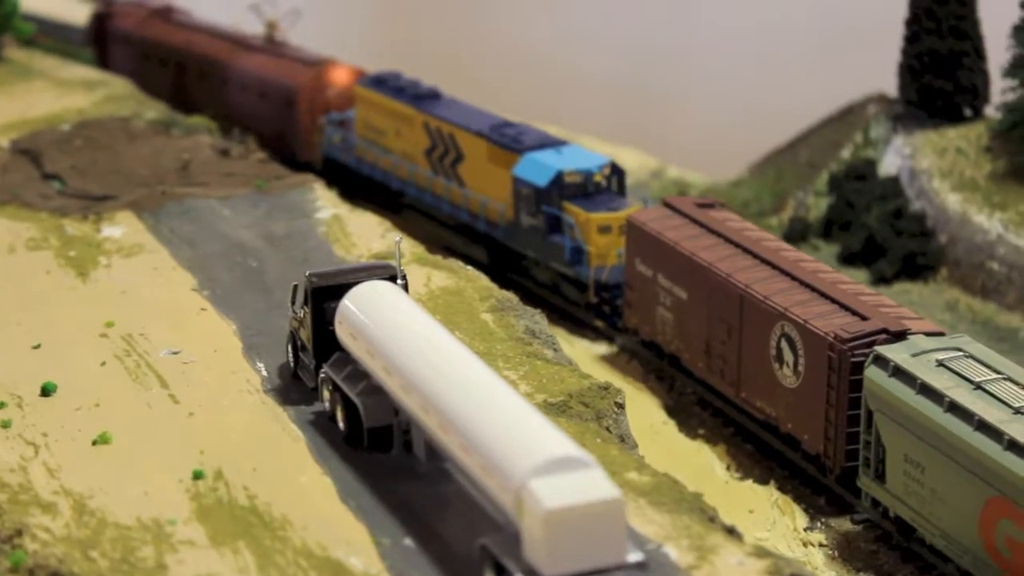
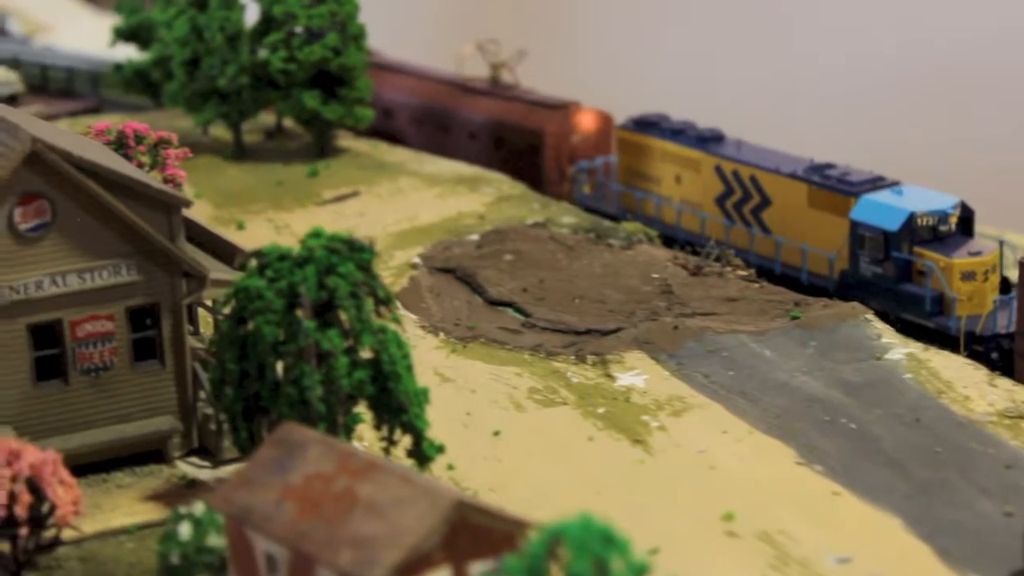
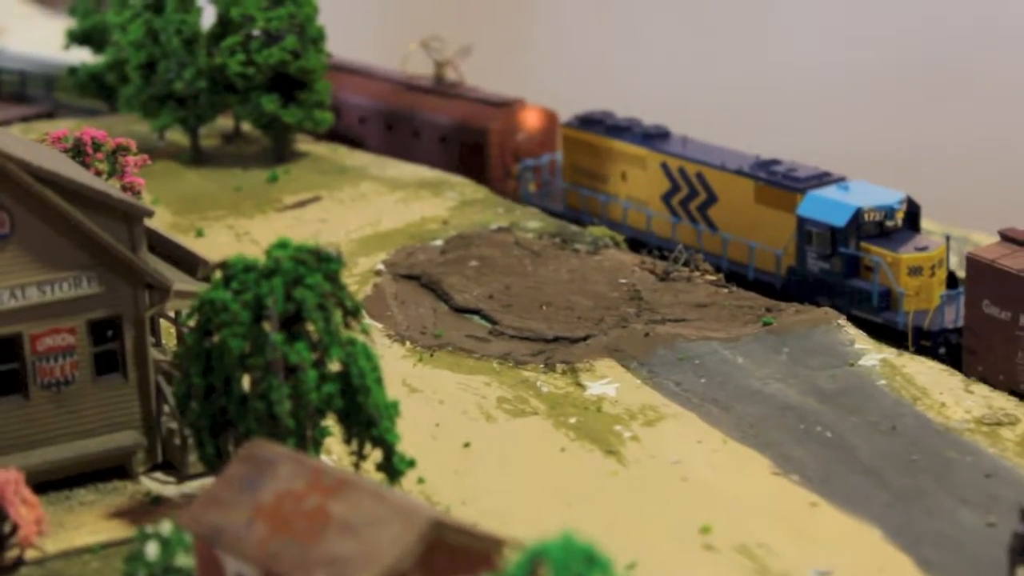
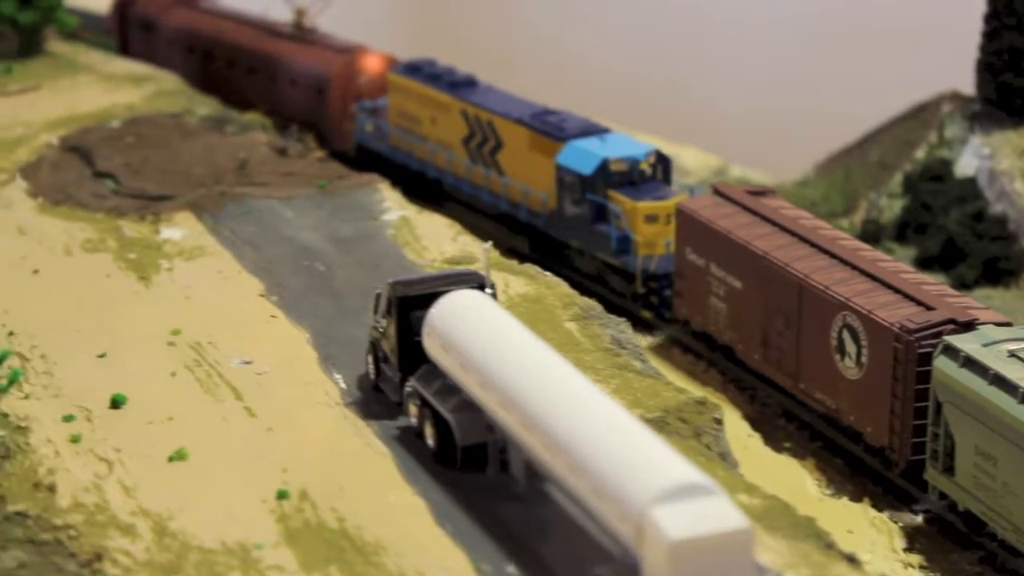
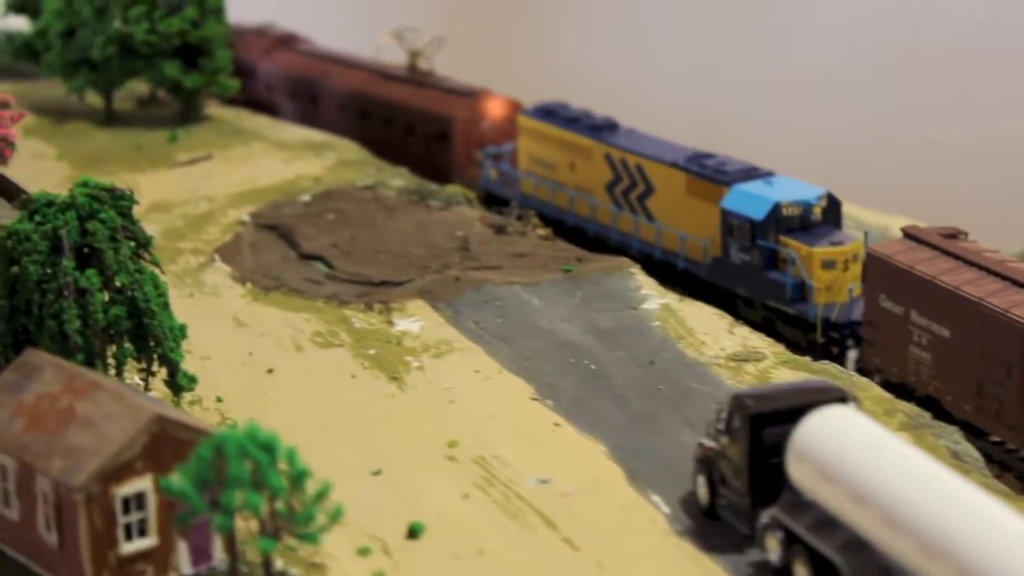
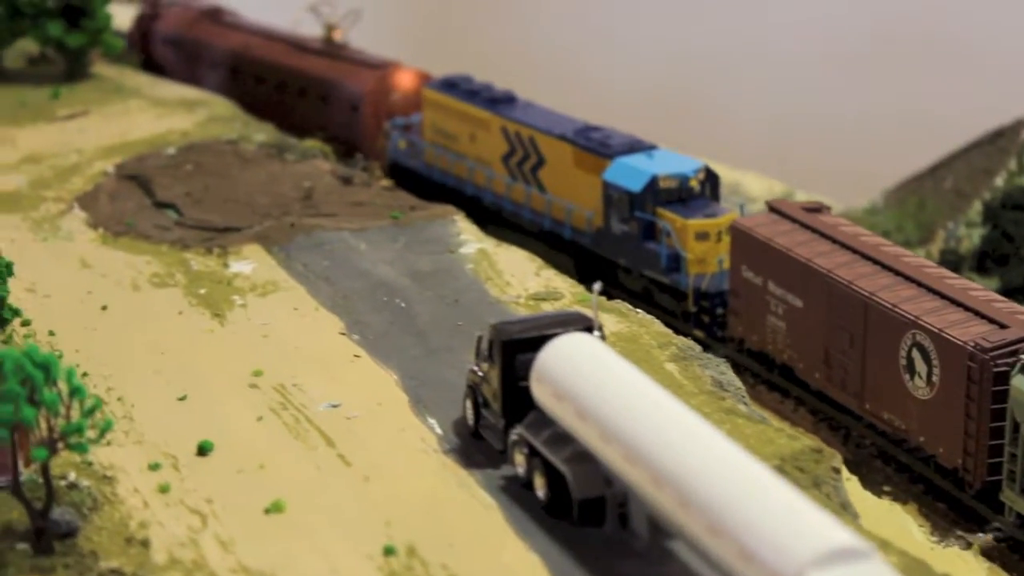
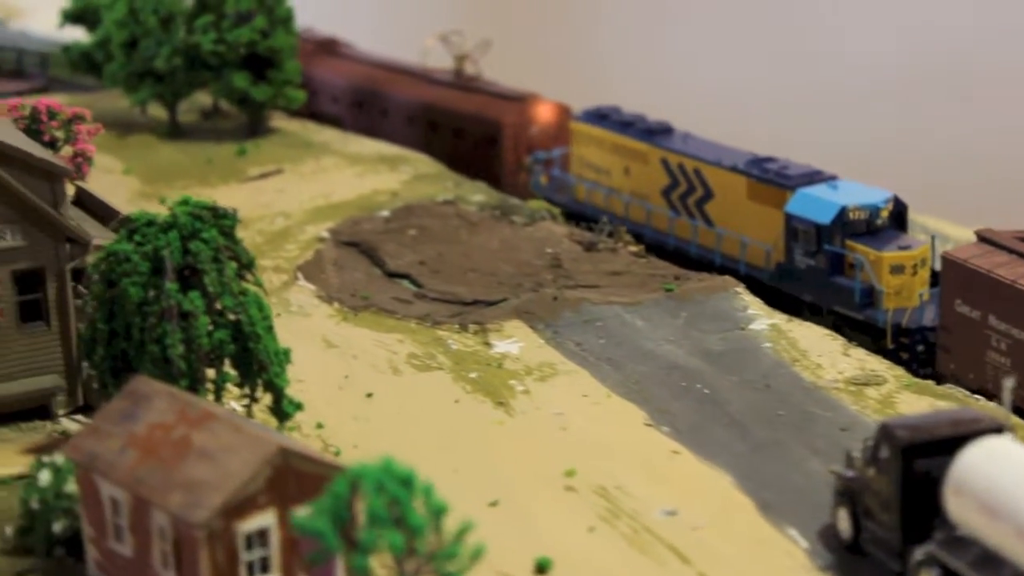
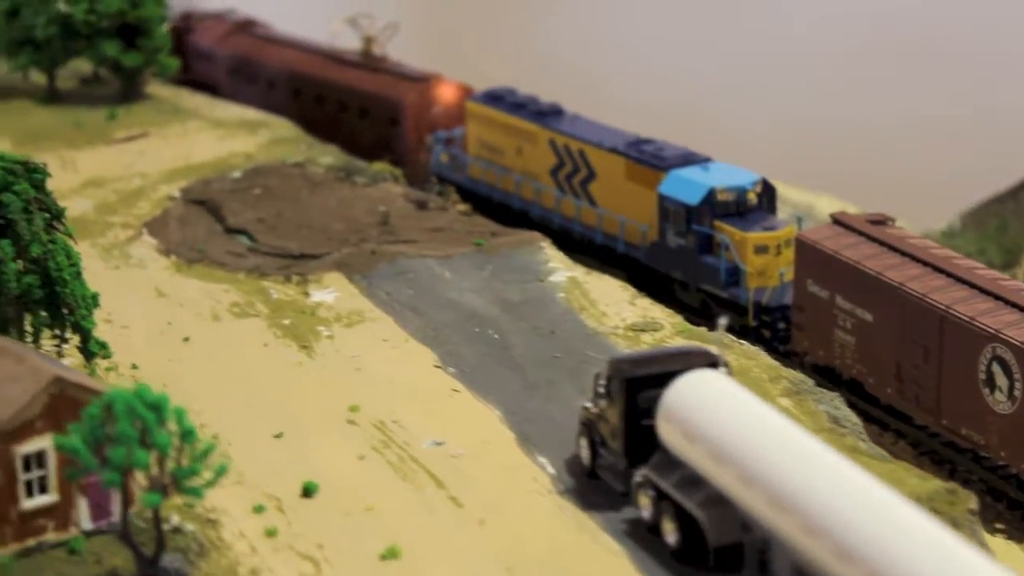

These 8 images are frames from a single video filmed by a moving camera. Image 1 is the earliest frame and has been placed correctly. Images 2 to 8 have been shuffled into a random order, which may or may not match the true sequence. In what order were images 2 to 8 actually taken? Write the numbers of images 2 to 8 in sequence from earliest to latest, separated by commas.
4, 6, 8, 5, 7, 2, 3
